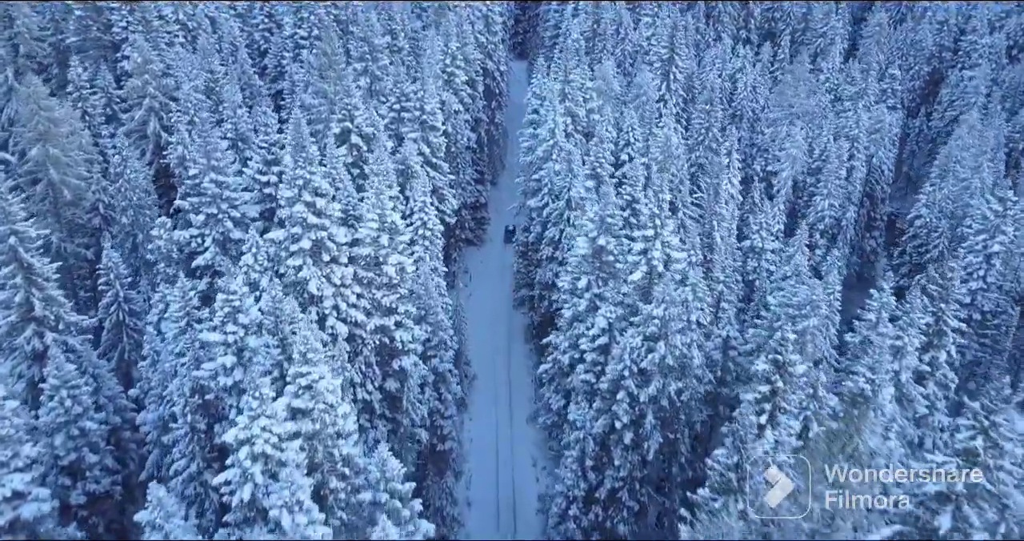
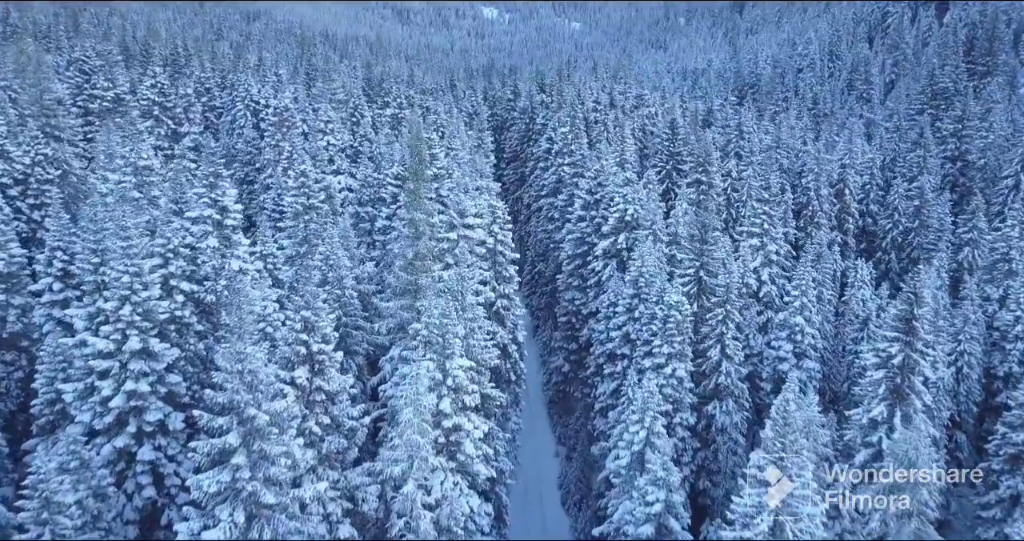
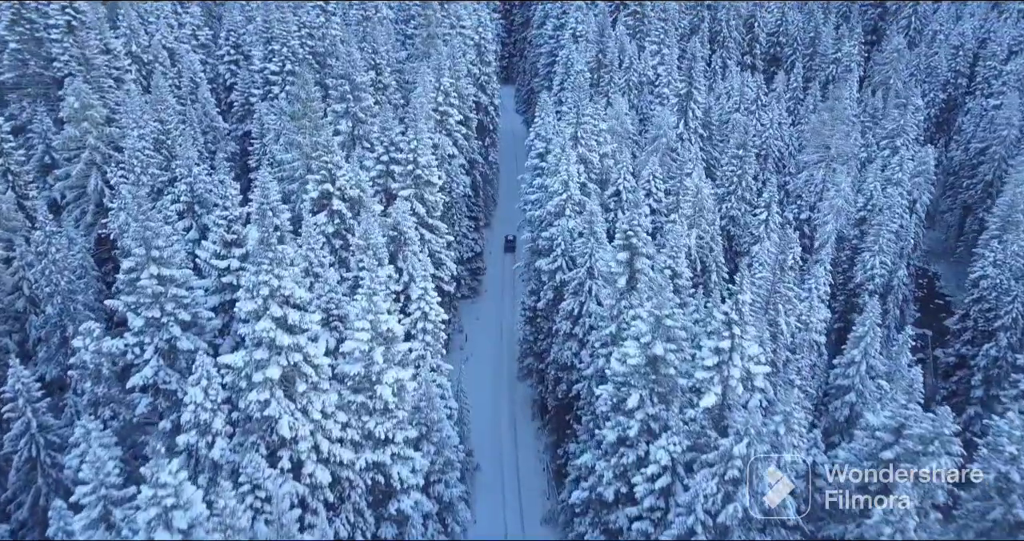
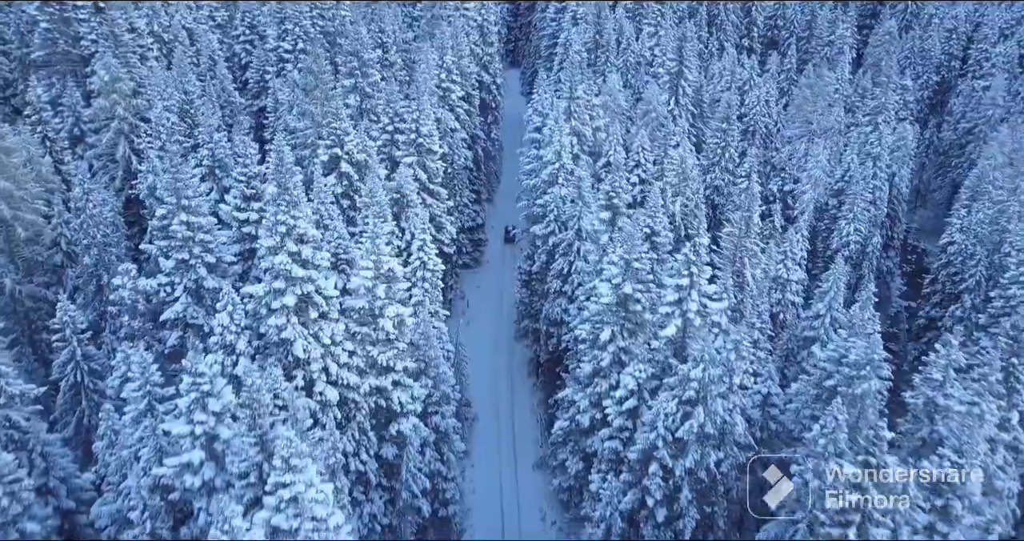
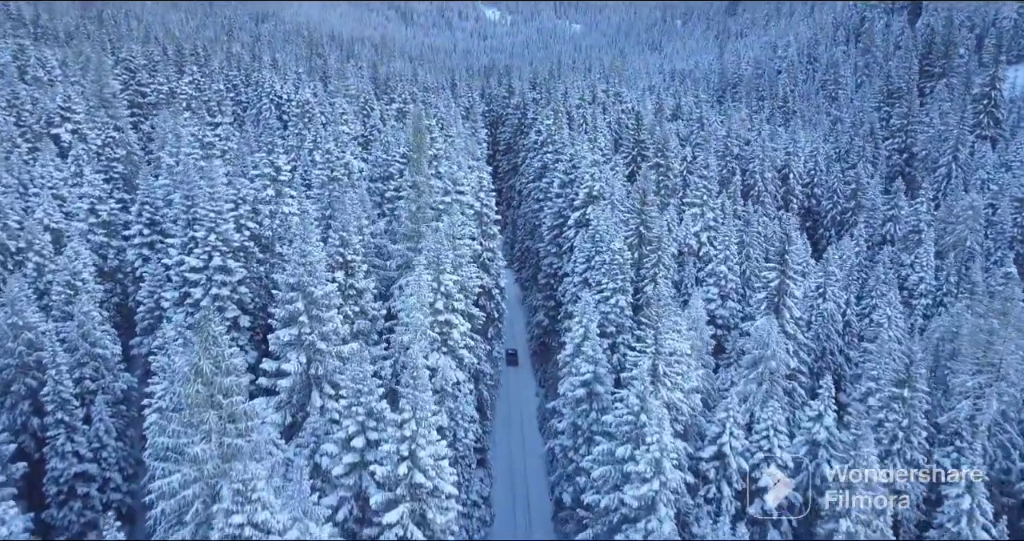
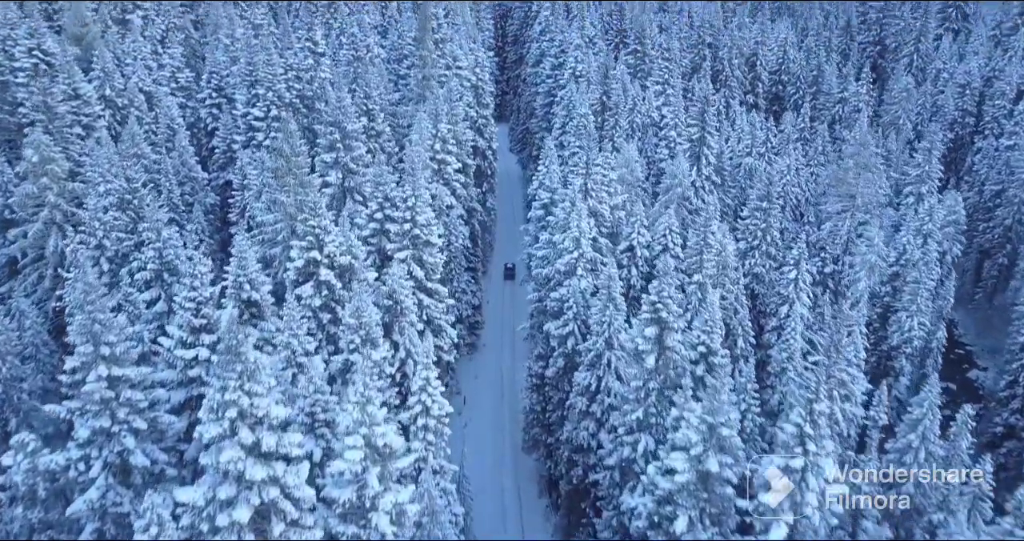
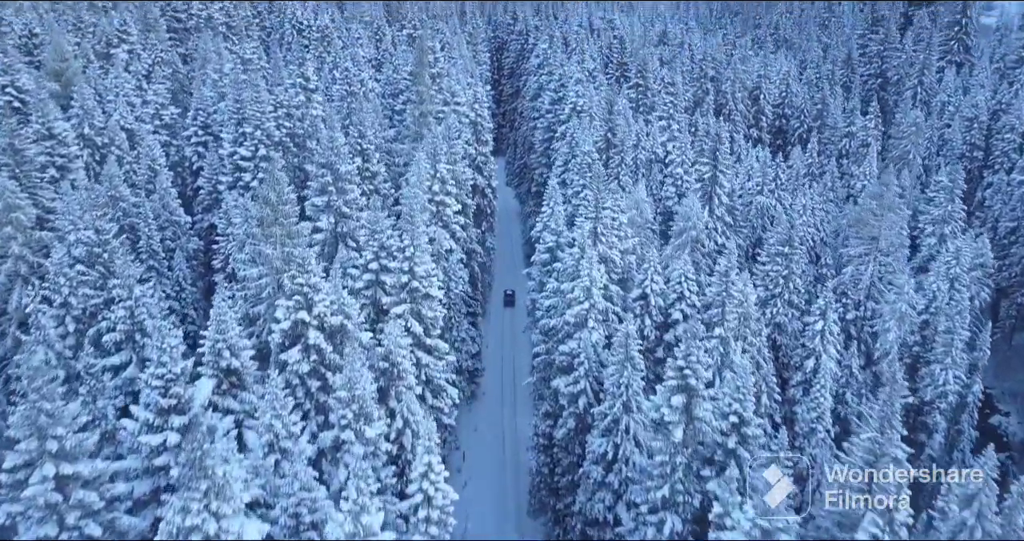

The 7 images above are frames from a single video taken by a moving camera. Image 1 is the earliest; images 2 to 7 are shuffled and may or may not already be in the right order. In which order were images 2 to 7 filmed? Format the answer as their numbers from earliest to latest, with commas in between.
4, 3, 6, 7, 5, 2
